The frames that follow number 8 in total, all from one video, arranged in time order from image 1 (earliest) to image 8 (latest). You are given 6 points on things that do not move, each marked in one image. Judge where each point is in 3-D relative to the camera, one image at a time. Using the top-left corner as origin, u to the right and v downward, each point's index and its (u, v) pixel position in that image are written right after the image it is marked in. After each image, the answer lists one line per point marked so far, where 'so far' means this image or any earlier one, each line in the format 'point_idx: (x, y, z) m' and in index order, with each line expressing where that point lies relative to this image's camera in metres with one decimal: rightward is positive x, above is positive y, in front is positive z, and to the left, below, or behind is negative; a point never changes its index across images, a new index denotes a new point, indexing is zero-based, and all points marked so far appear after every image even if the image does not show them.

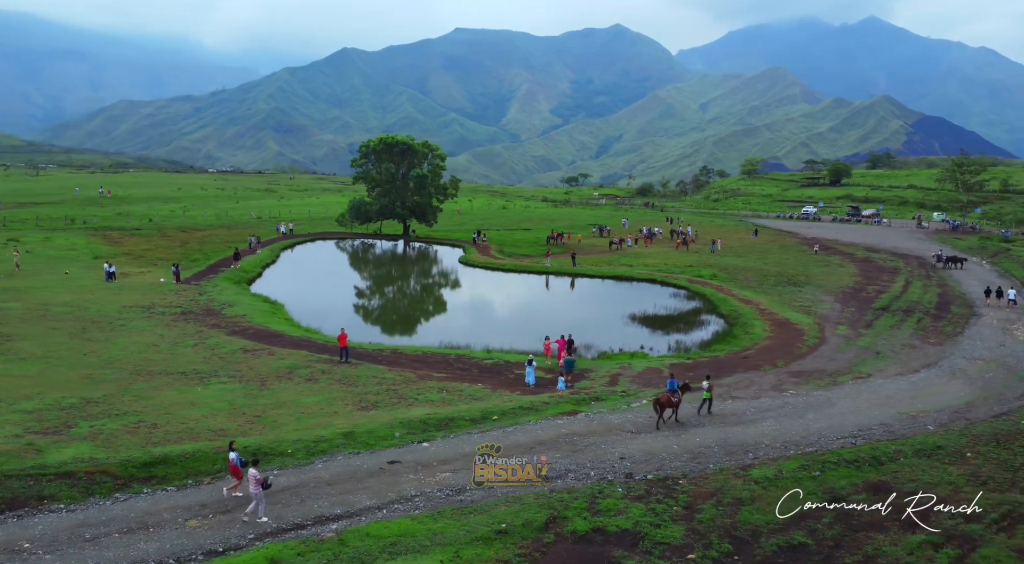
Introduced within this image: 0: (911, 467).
0: (+11.8, -5.4, +20.0) m
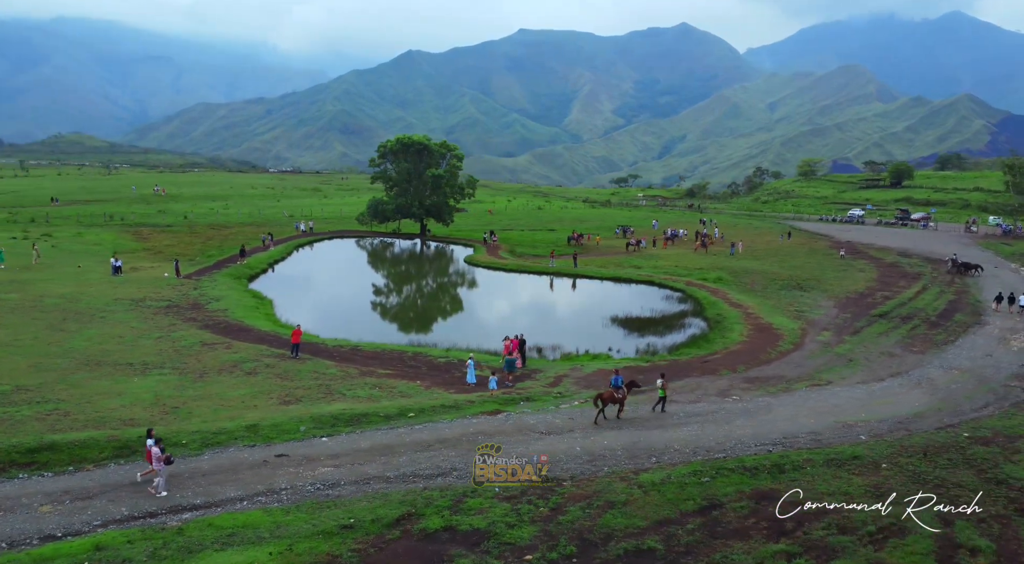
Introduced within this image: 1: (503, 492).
0: (+8.7, -5.5, +19.3) m
1: (-0.2, -5.5, +17.7) m
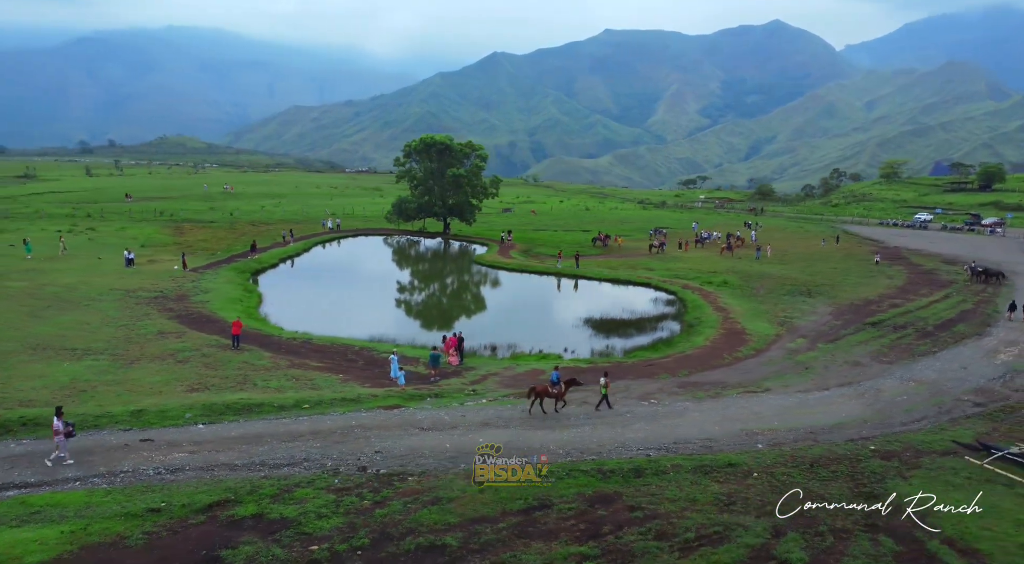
0: (+4.5, -5.5, +18.8) m
1: (-4.5, -5.3, +17.8) m
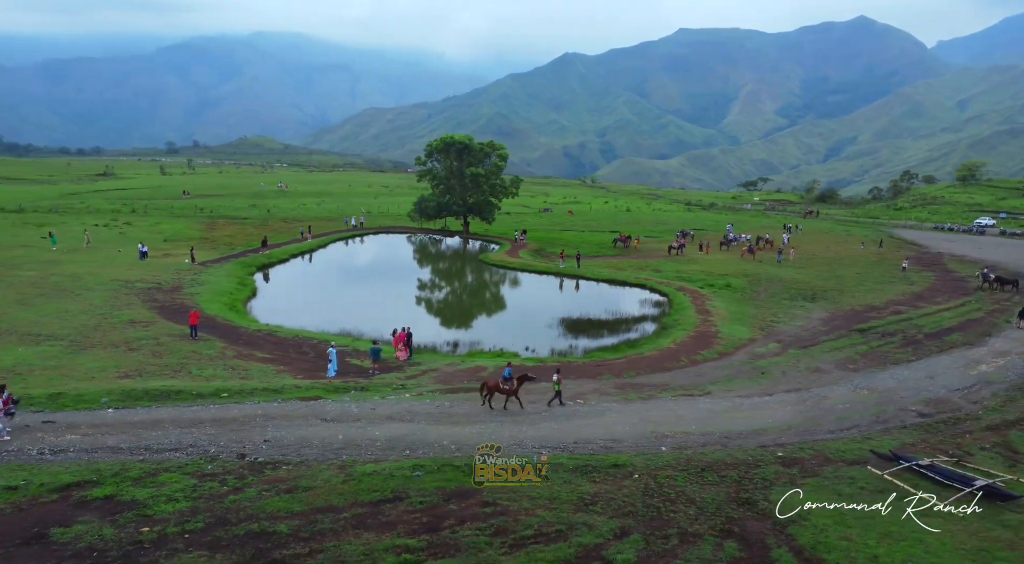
0: (+0.9, -5.4, +18.6) m
1: (-8.1, -5.0, +18.2) m
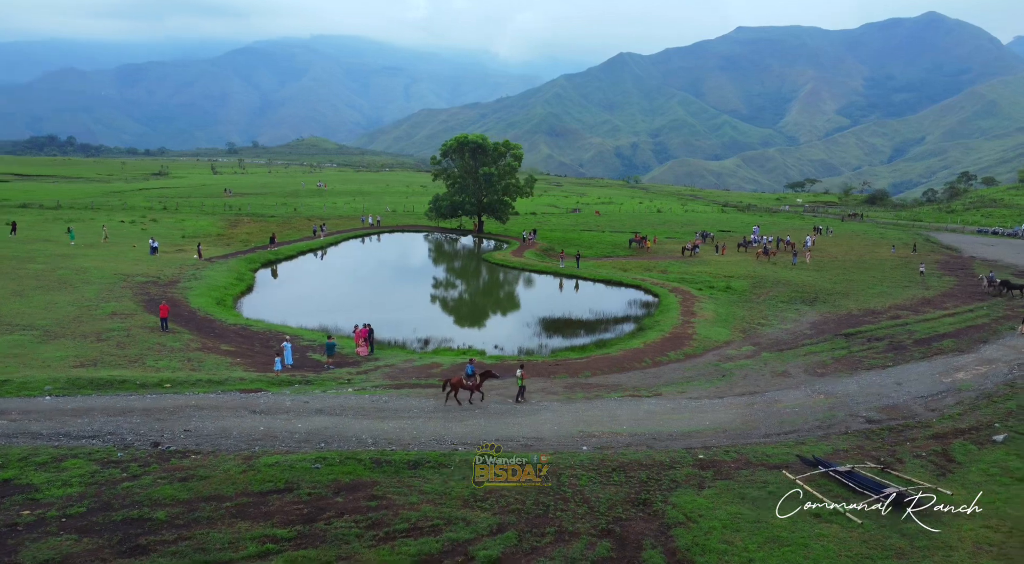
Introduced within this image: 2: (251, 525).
0: (-1.8, -5.3, +18.7) m
1: (-10.8, -4.8, +18.8) m
2: (-5.9, -5.5, +15.4) m
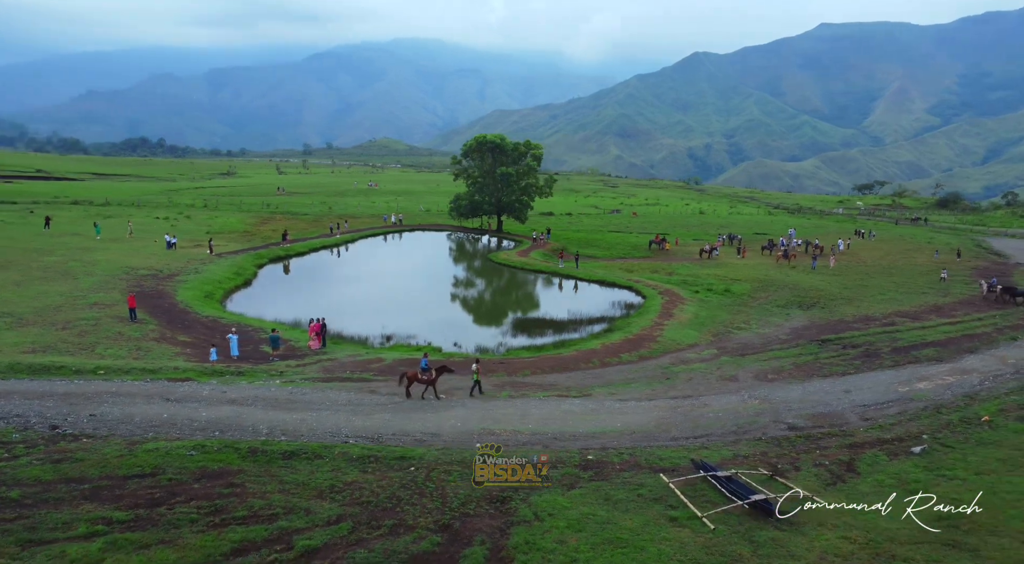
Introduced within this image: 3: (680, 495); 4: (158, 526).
0: (-5.5, -5.2, +19.0) m
1: (-14.5, -4.5, +19.7) m
2: (-9.8, -5.3, +16.0) m
3: (+4.5, -5.8, +18.4) m
4: (-8.0, -5.5, +15.4) m
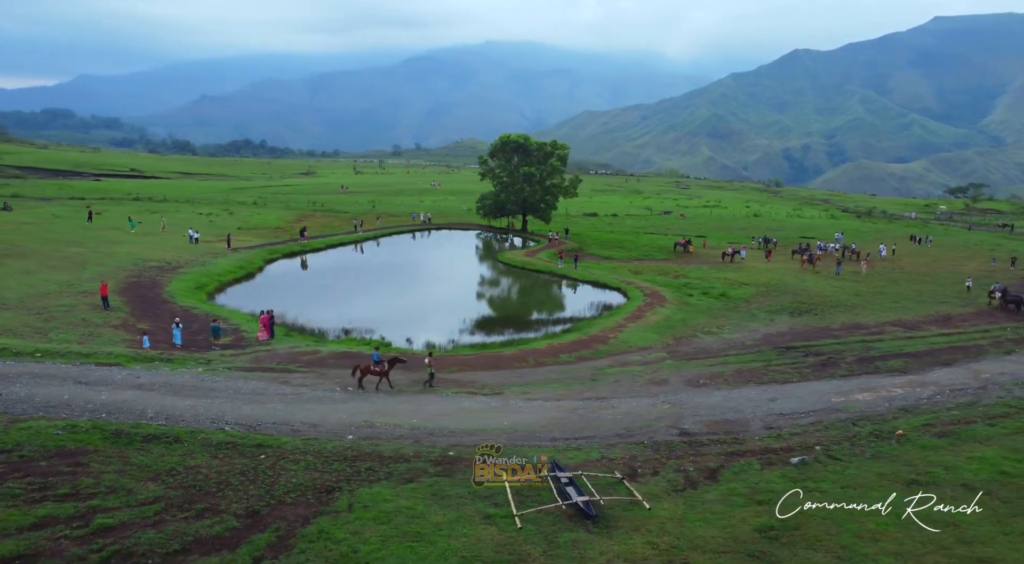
0: (-9.9, -4.9, +19.8) m
1: (-18.8, -4.1, +21.3) m
2: (-14.5, -4.9, +17.2) m
3: (-0.1, -5.7, +18.4) m
4: (-12.7, -5.2, +16.4) m
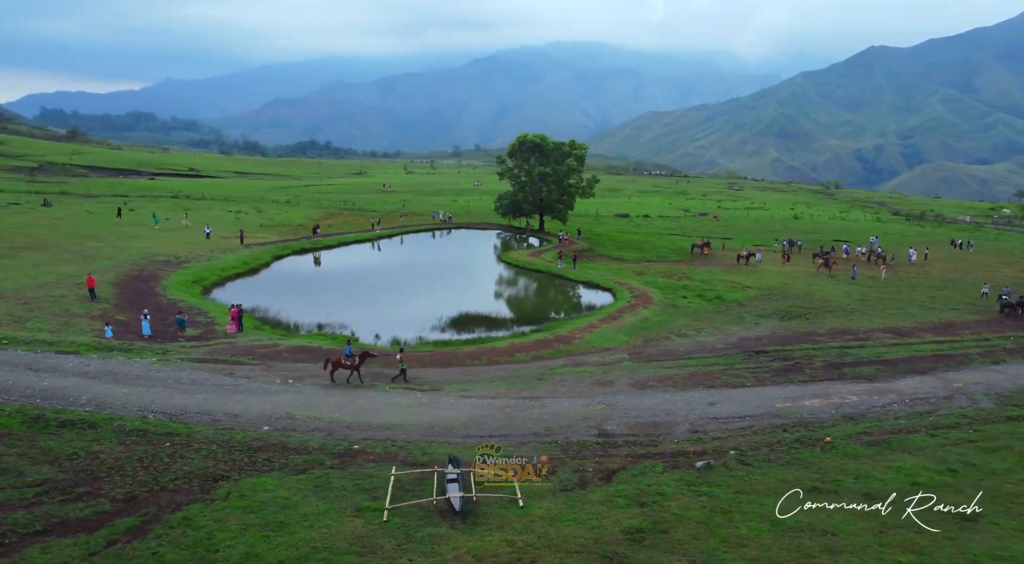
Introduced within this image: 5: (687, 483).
0: (-13.1, -4.7, +20.7) m
1: (-21.8, -3.7, +22.7) m
2: (-17.8, -4.6, +18.3) m
3: (-3.3, -5.6, +18.6) m
4: (-16.1, -4.9, +17.5) m
5: (+5.2, -5.9, +20.0) m
